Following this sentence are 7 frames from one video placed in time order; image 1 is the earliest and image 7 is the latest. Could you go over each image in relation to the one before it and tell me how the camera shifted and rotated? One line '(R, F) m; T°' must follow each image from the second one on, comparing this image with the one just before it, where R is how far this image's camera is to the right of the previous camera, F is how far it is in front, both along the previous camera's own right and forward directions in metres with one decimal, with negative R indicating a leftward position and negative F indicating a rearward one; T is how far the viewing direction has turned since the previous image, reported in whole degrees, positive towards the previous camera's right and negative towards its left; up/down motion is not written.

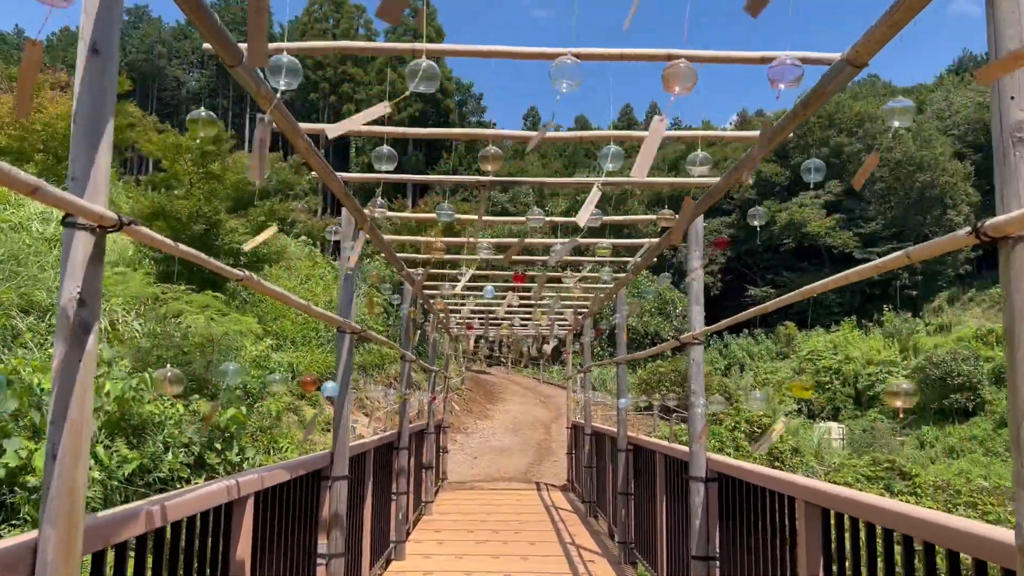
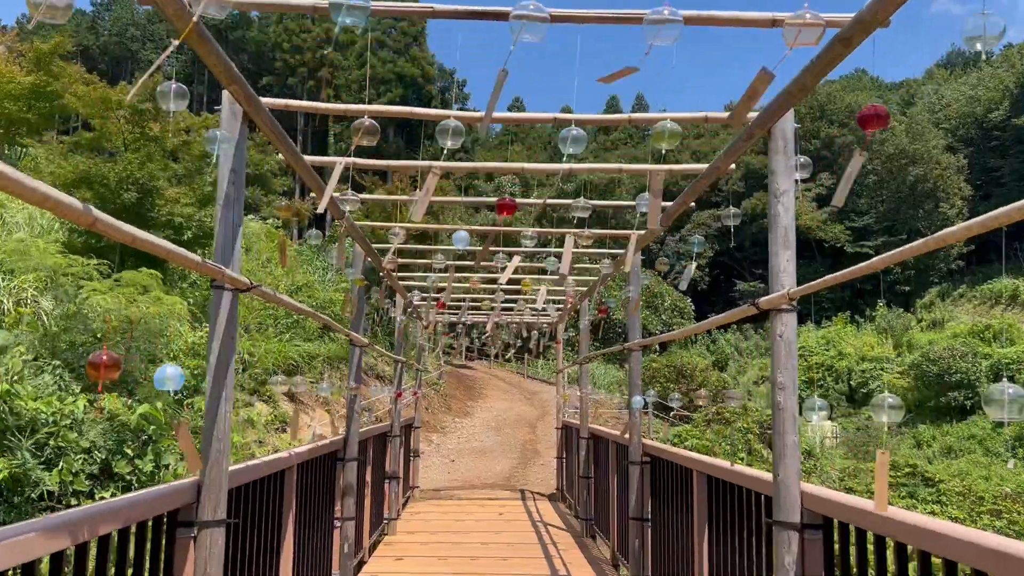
(0.0, +1.1) m; +1°
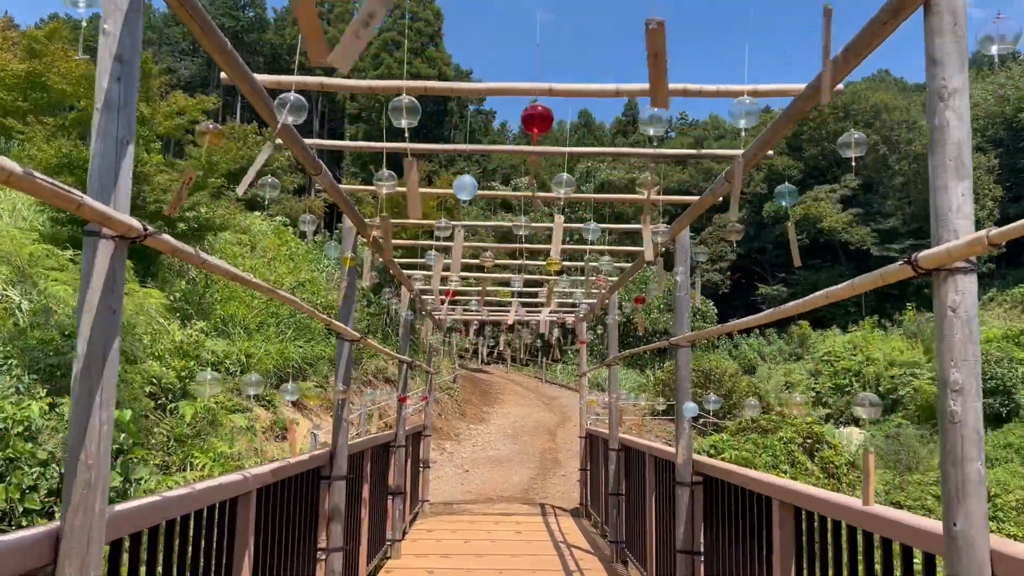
(0.0, +0.7) m; -1°
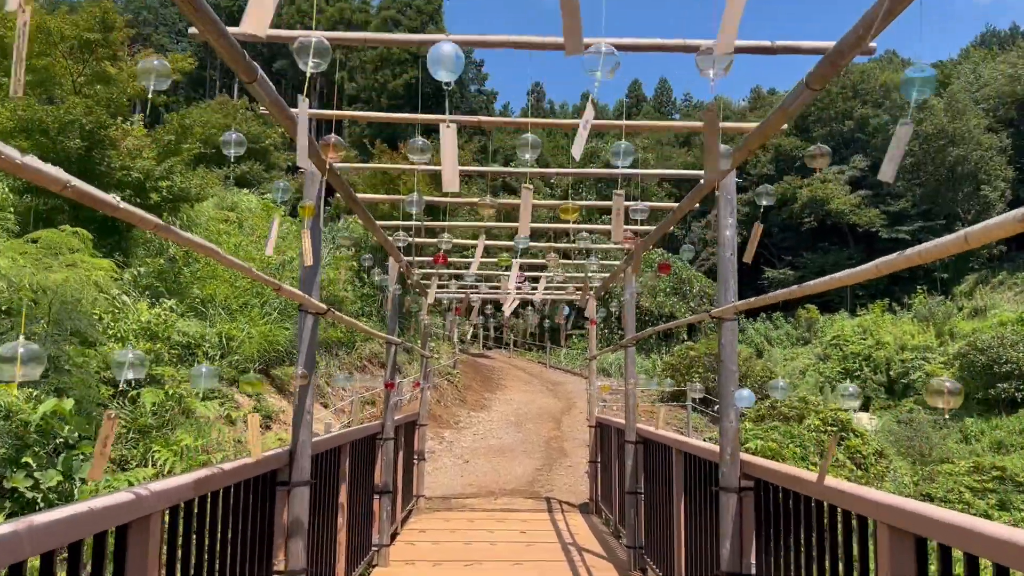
(0.0, +0.6) m; 0°
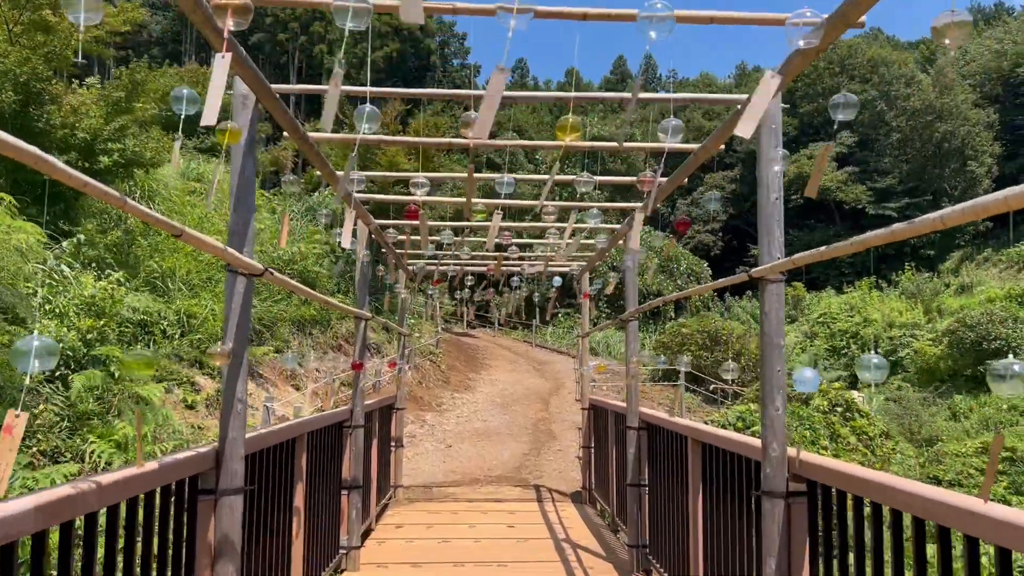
(0.0, +0.5) m; +1°
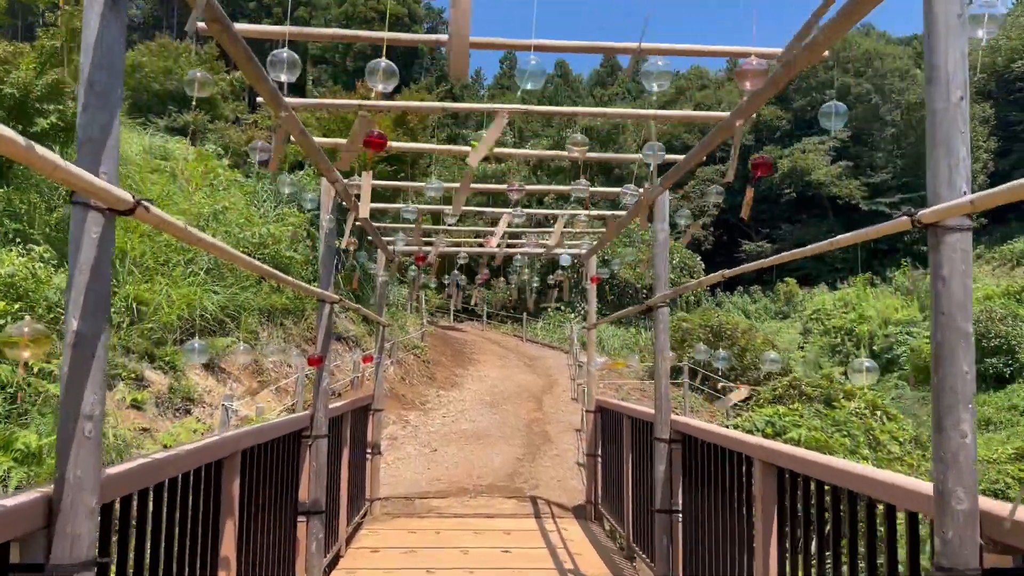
(-0.1, +0.8) m; +1°
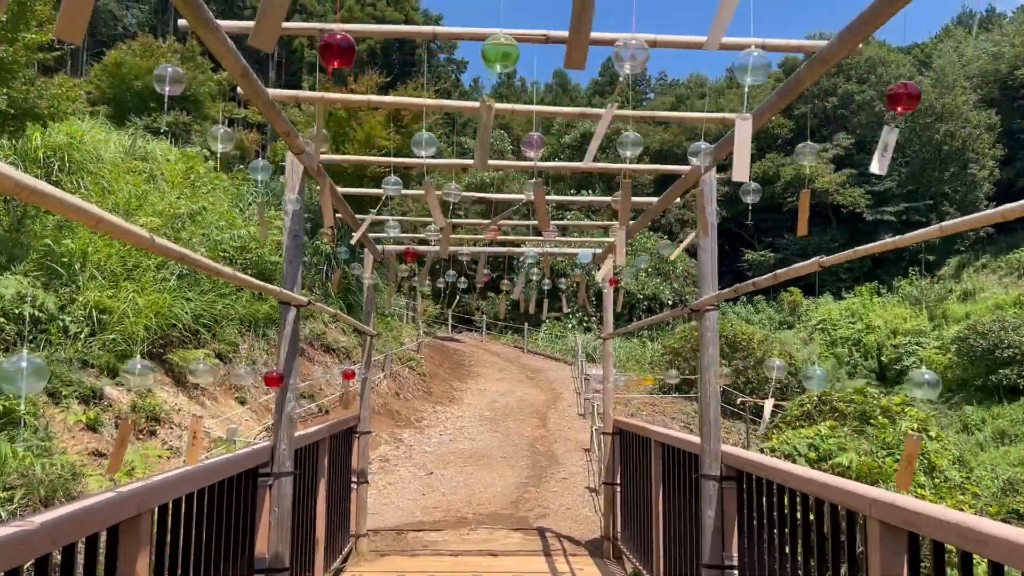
(0.0, +0.6) m; 0°
